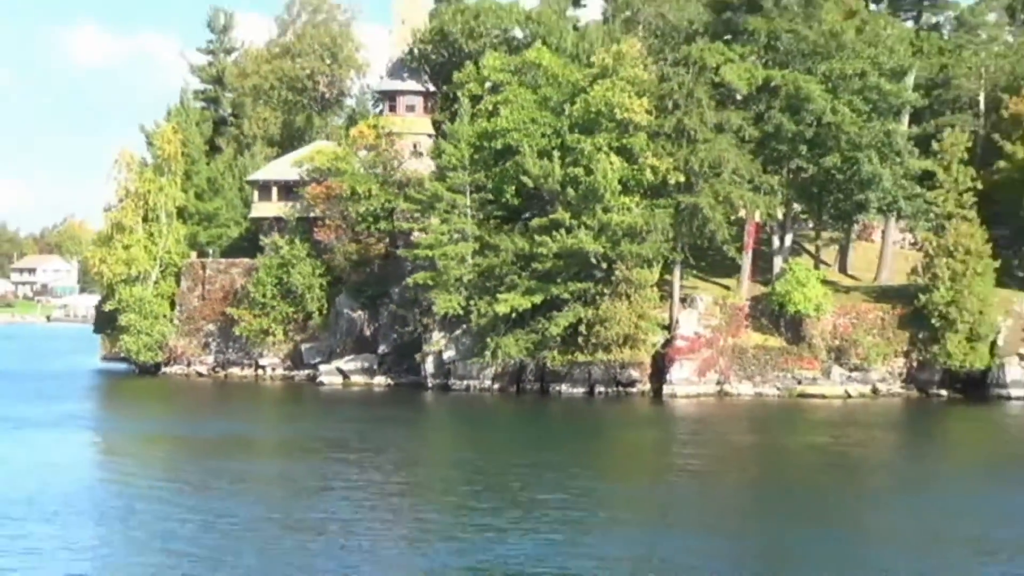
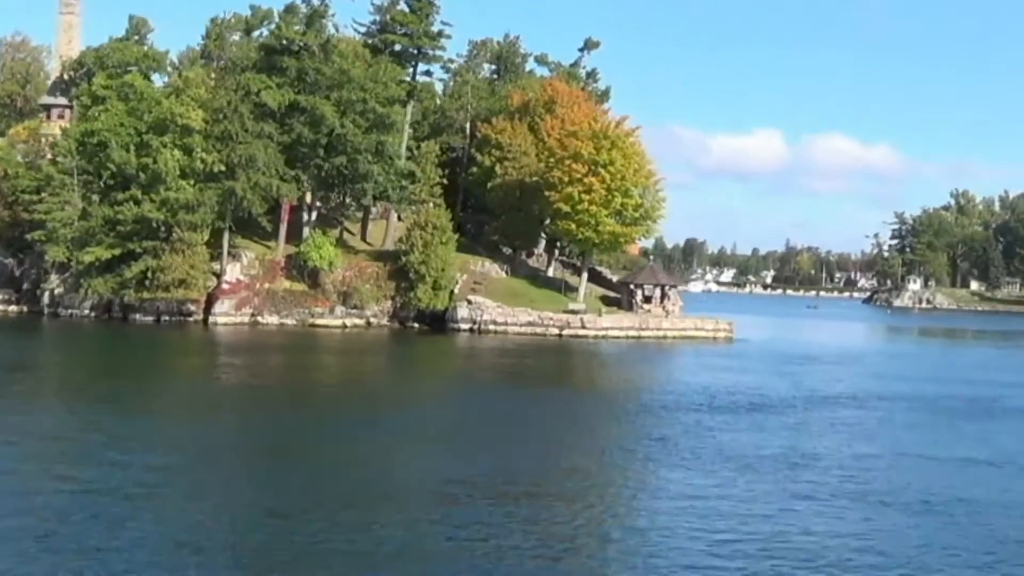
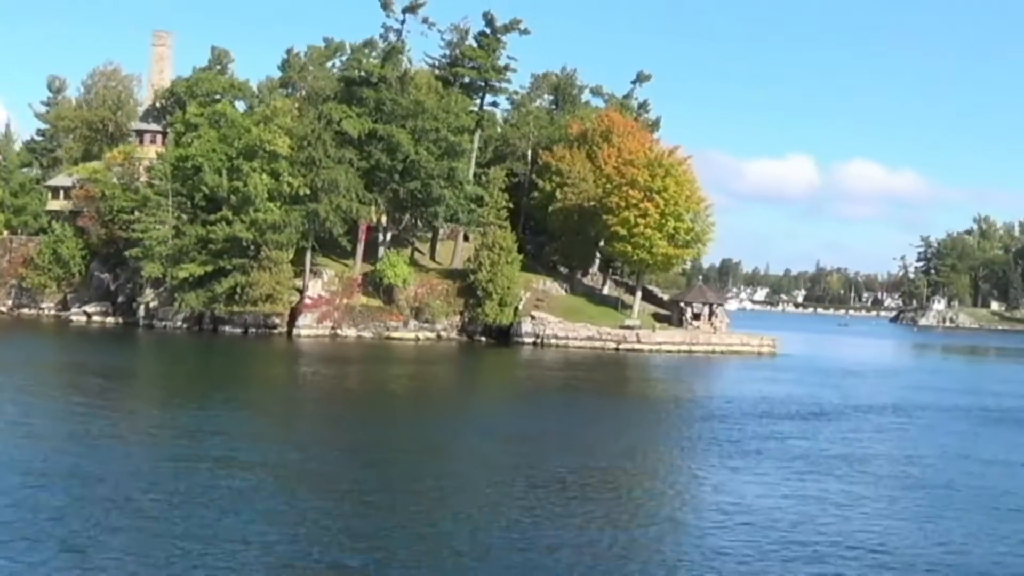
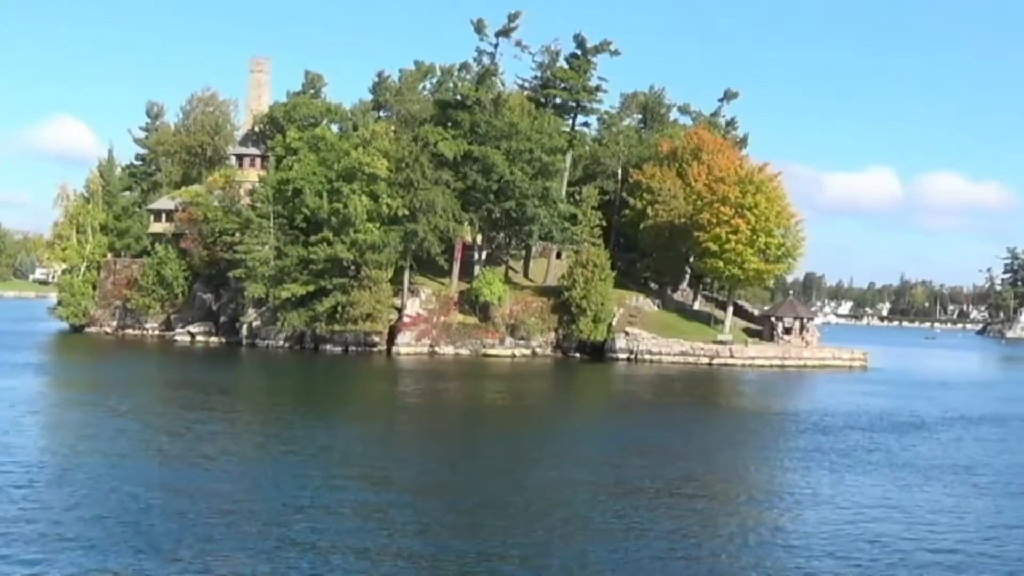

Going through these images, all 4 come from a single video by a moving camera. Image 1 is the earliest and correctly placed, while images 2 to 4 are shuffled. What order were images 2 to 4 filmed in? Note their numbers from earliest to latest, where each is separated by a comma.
4, 3, 2
